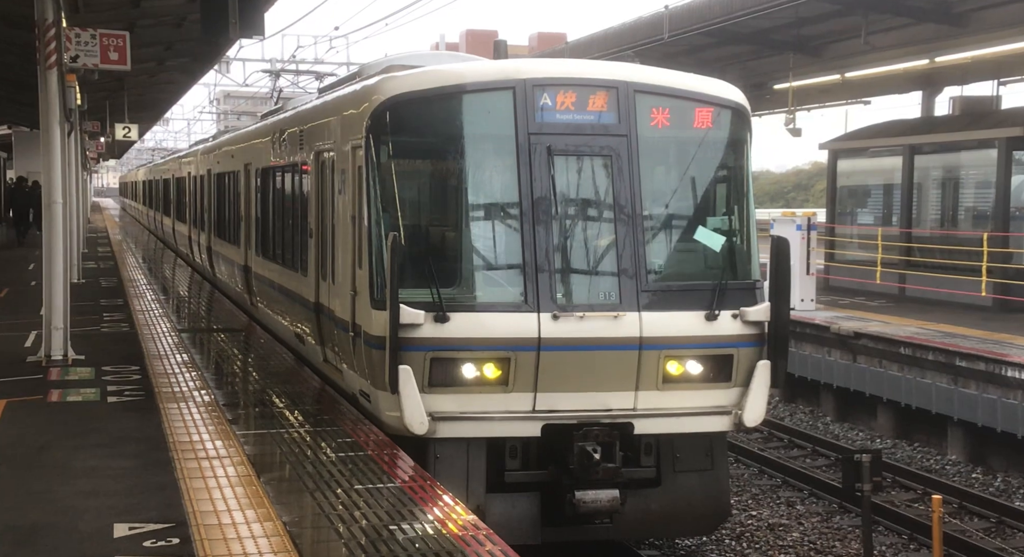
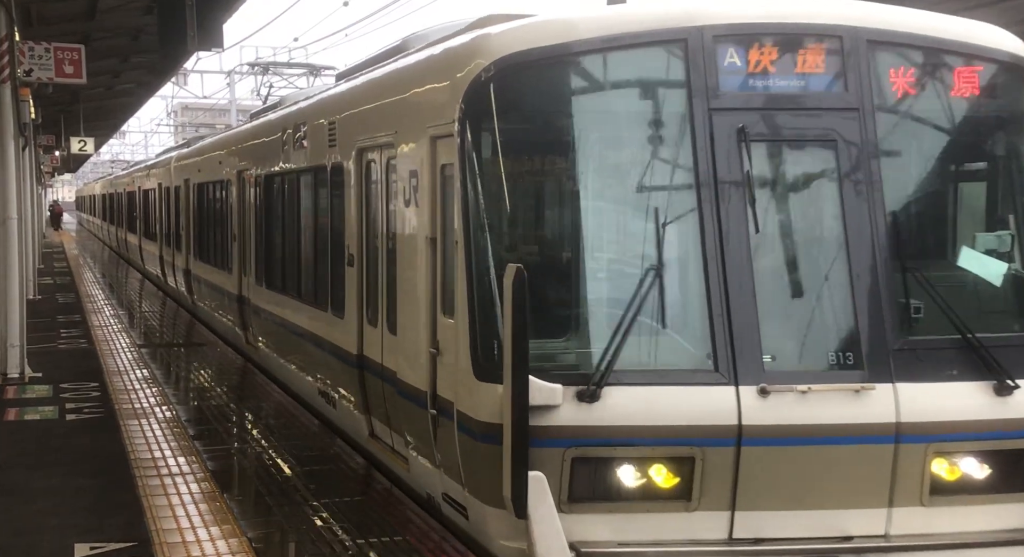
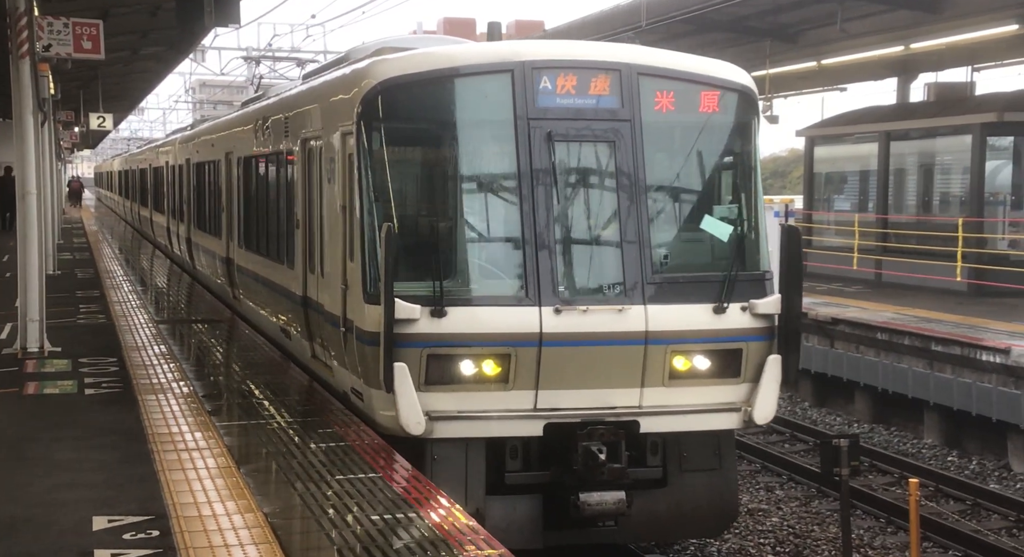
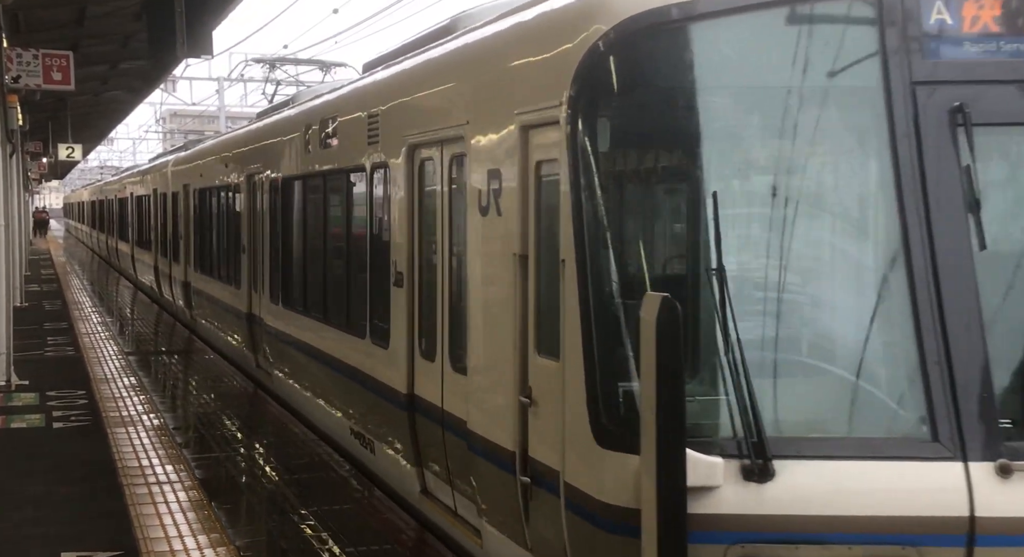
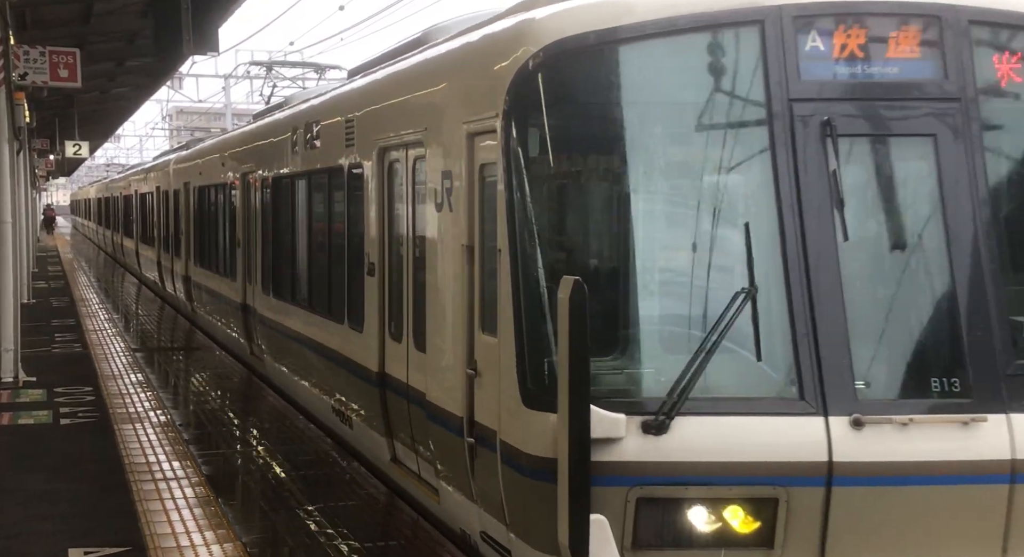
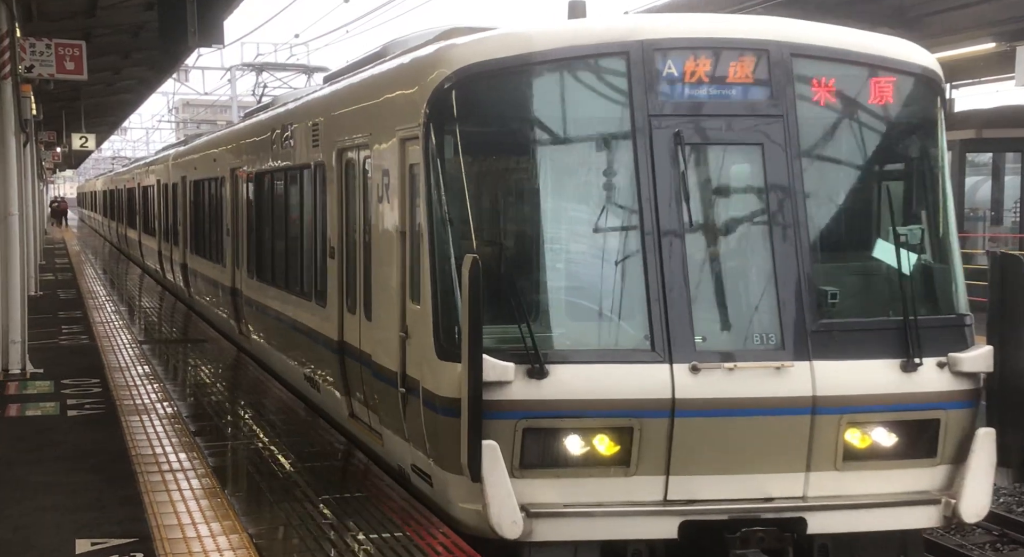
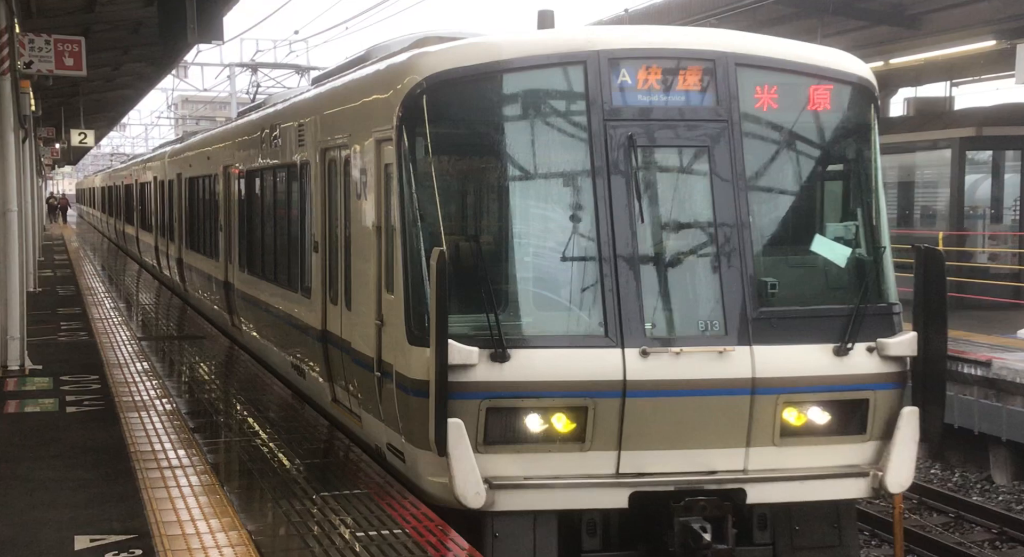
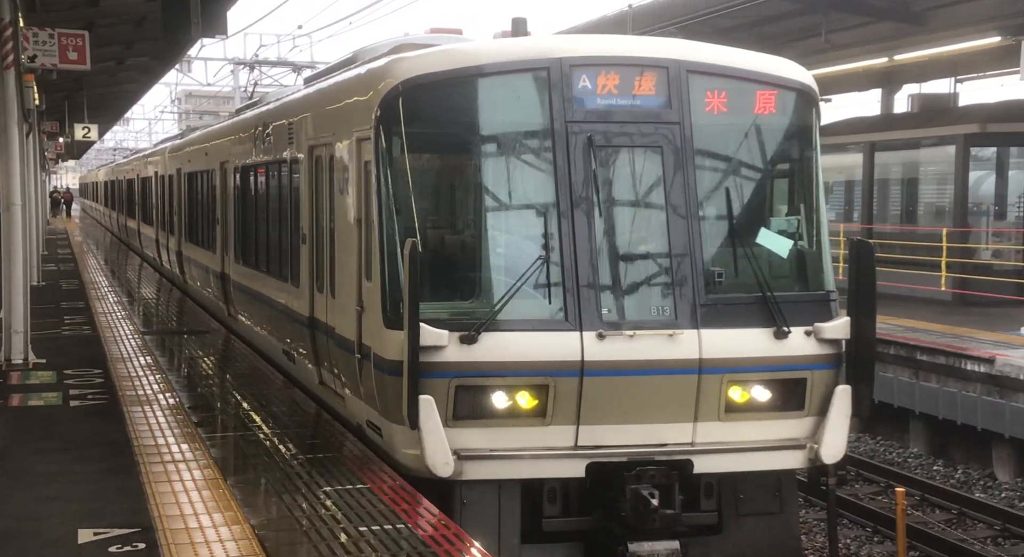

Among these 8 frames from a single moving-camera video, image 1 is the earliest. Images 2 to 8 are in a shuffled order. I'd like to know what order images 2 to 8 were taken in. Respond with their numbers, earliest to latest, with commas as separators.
3, 8, 7, 6, 2, 5, 4
